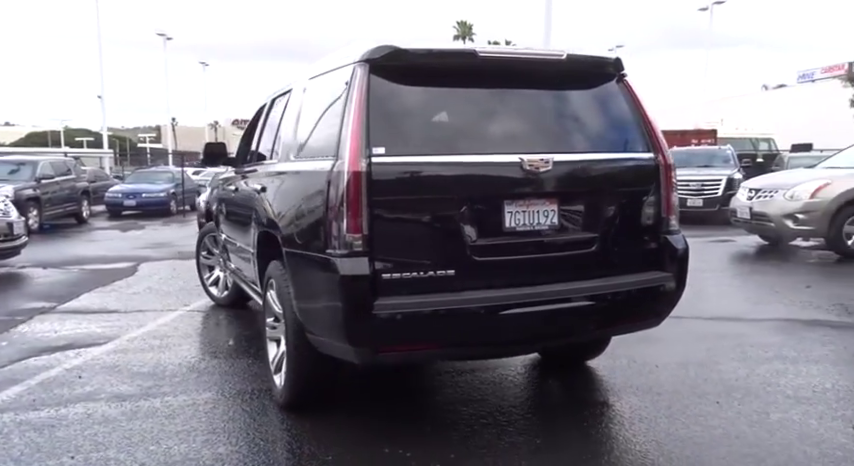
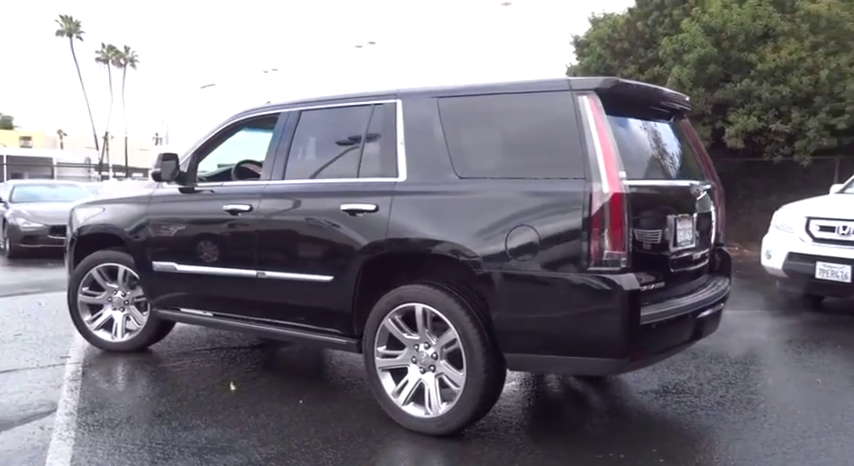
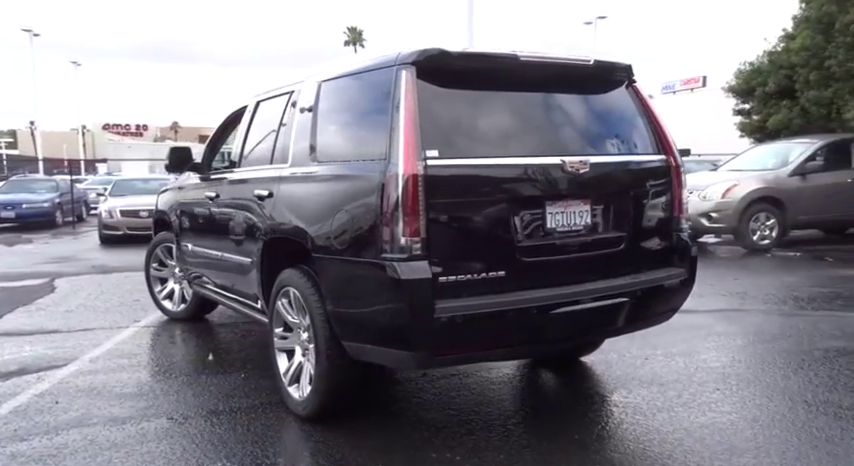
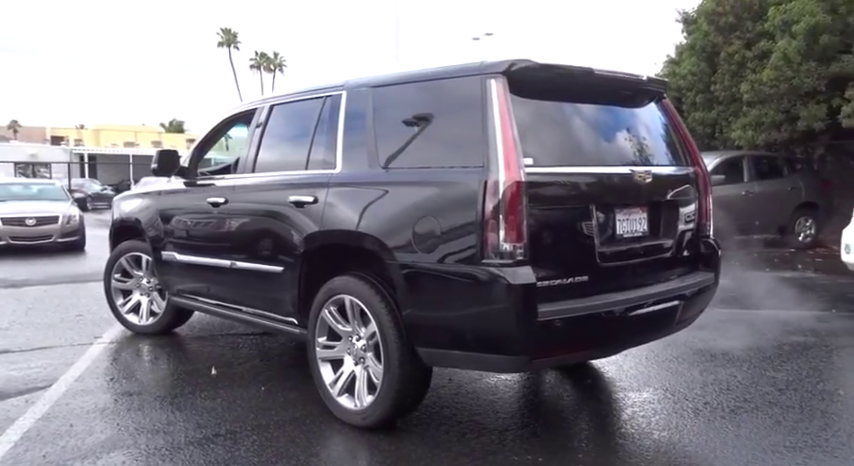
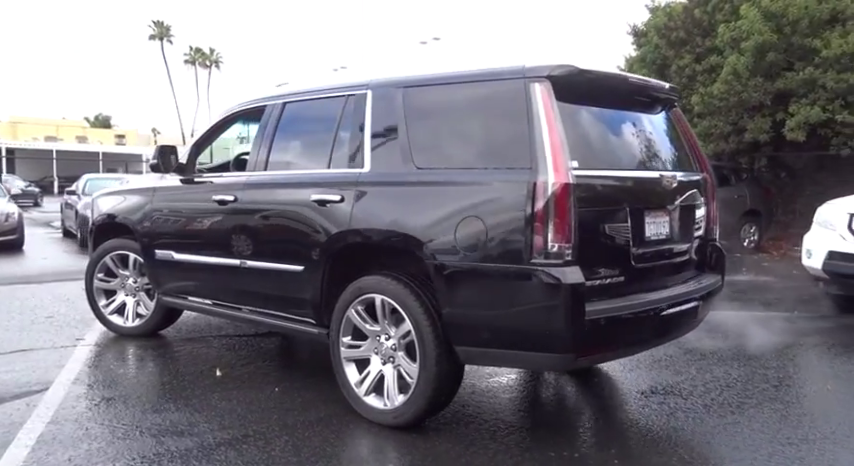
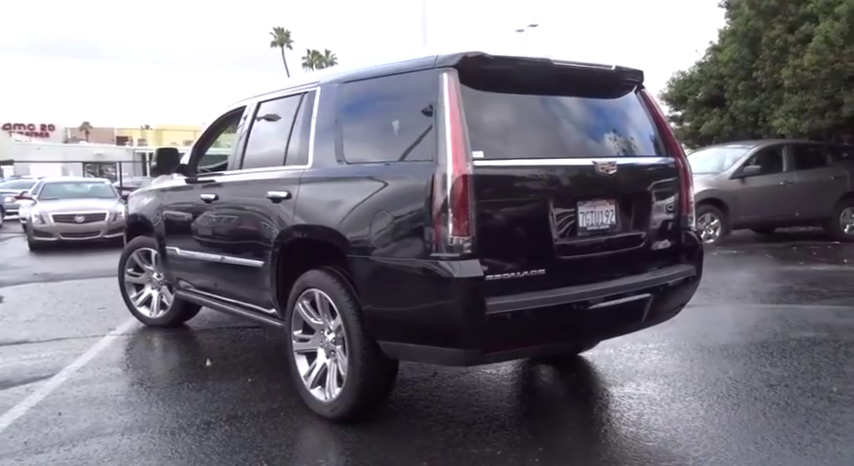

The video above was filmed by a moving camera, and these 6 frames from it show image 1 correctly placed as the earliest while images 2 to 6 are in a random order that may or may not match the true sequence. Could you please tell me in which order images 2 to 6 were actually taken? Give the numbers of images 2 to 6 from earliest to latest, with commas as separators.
3, 6, 4, 5, 2
